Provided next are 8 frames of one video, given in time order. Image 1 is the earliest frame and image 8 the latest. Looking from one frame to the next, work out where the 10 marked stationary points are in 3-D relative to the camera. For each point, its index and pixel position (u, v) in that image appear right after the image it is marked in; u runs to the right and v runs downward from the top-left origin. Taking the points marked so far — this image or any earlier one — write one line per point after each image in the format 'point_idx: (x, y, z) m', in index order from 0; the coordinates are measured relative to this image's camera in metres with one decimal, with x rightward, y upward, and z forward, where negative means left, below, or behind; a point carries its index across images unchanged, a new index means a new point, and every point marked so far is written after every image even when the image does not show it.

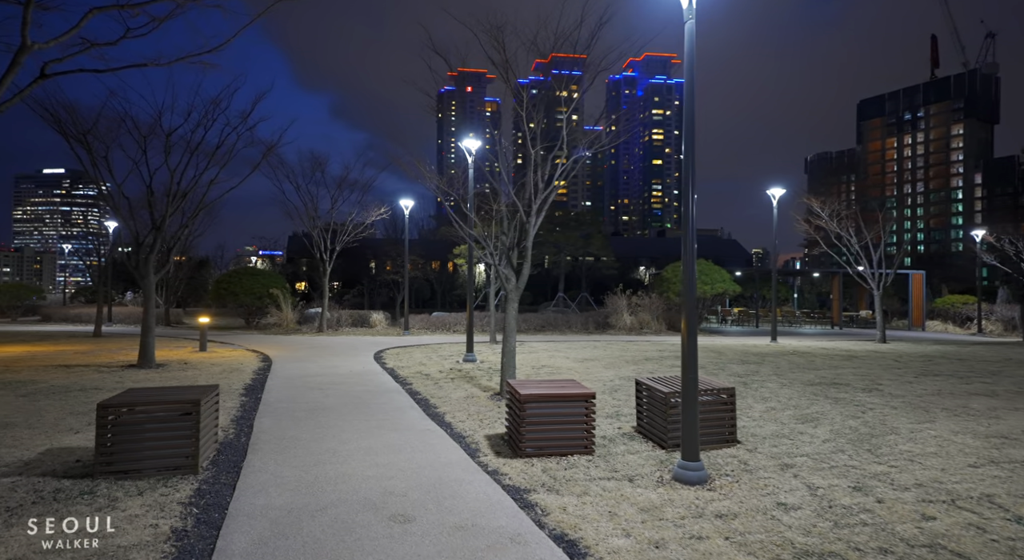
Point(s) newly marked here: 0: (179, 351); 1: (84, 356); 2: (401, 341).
0: (-7.8, -1.7, +14.6) m
1: (-9.1, -1.6, +13.4) m
2: (-3.3, -1.8, +18.9) m
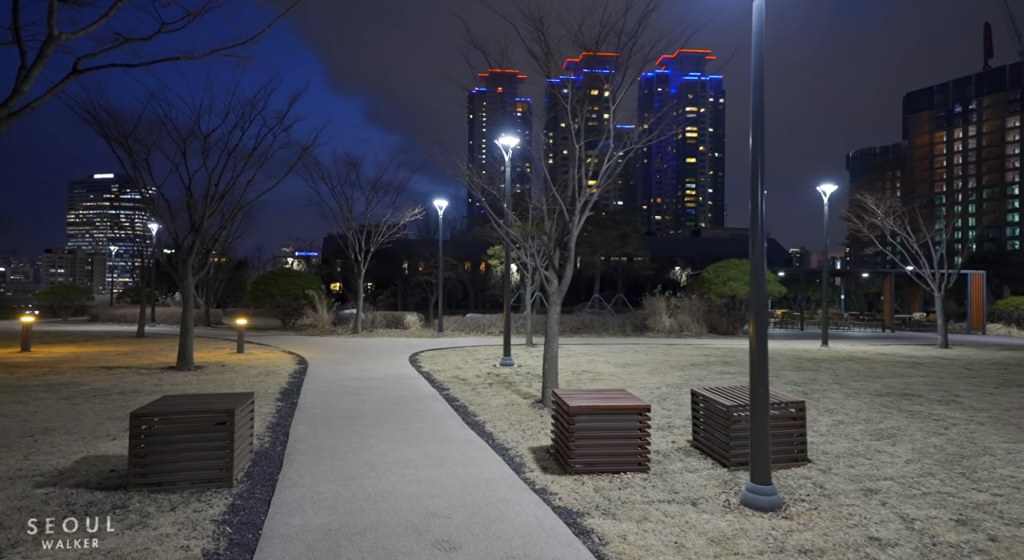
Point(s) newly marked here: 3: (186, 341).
0: (-6.9, -1.7, +14.6) m
1: (-8.3, -1.6, +13.4) m
2: (-2.2, -1.9, +18.6) m
3: (-6.2, -1.2, +11.9) m
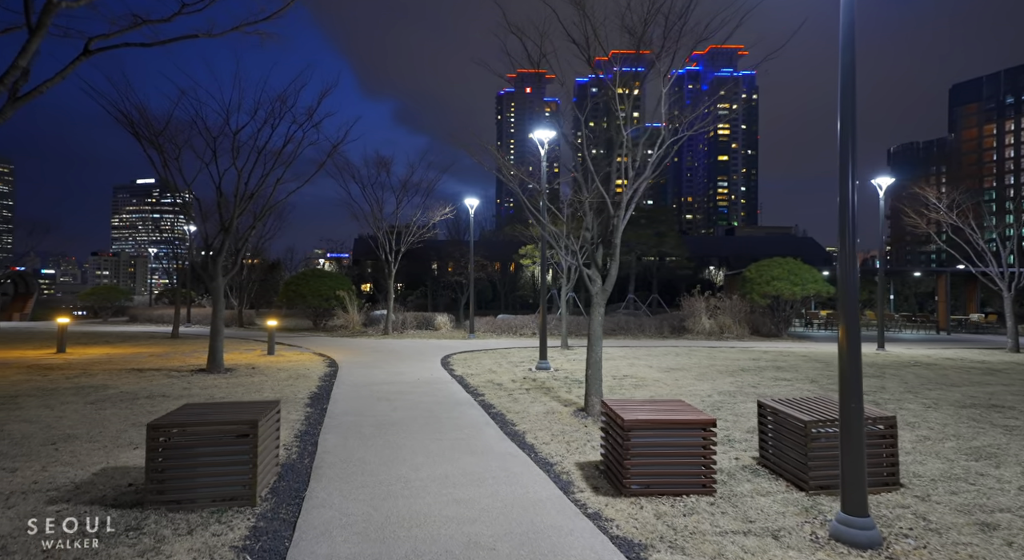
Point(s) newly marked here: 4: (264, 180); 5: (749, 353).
0: (-6.1, -1.7, +14.3) m
1: (-7.5, -1.6, +13.3) m
2: (-1.3, -1.9, +18.2) m
3: (-5.5, -1.2, +11.7) m
4: (-5.0, +2.1, +12.8) m
5: (+5.4, -1.7, +14.4) m
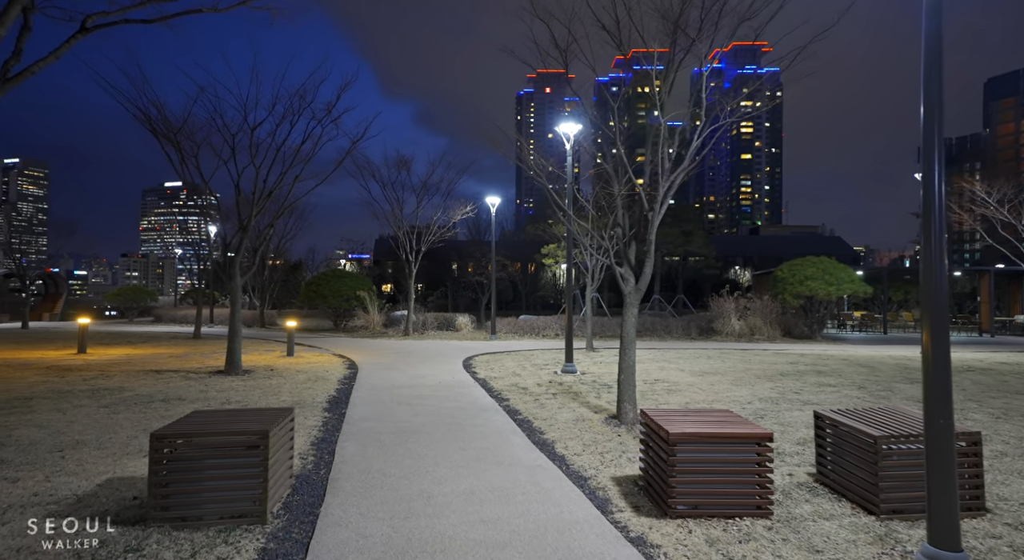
0: (-5.5, -1.7, +14.1) m
1: (-7.0, -1.6, +13.1) m
2: (-0.6, -1.9, +17.7) m
3: (-5.1, -1.2, +11.4) m
4: (-4.6, +2.1, +12.5) m
5: (+6.0, -1.7, +13.7) m
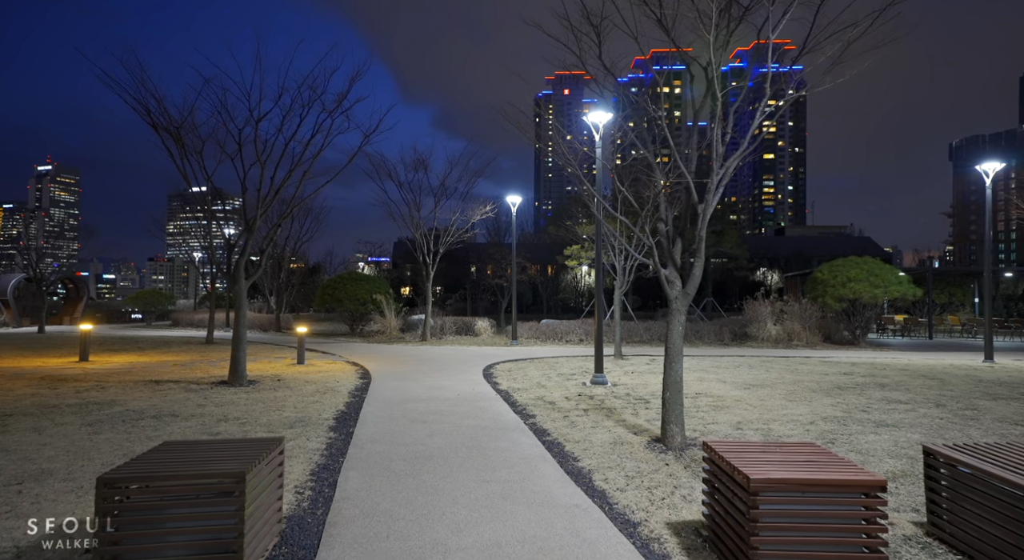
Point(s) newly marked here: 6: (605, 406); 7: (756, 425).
0: (-5.0, -1.8, +13.3) m
1: (-6.6, -1.7, +12.3) m
2: (0.0, -2.0, +16.8) m
3: (-4.7, -1.2, +10.6) m
4: (-4.1, +2.0, +11.7) m
5: (+6.4, -1.7, +12.6) m
6: (+1.3, -1.8, +9.0) m
7: (+2.9, -1.7, +7.4) m
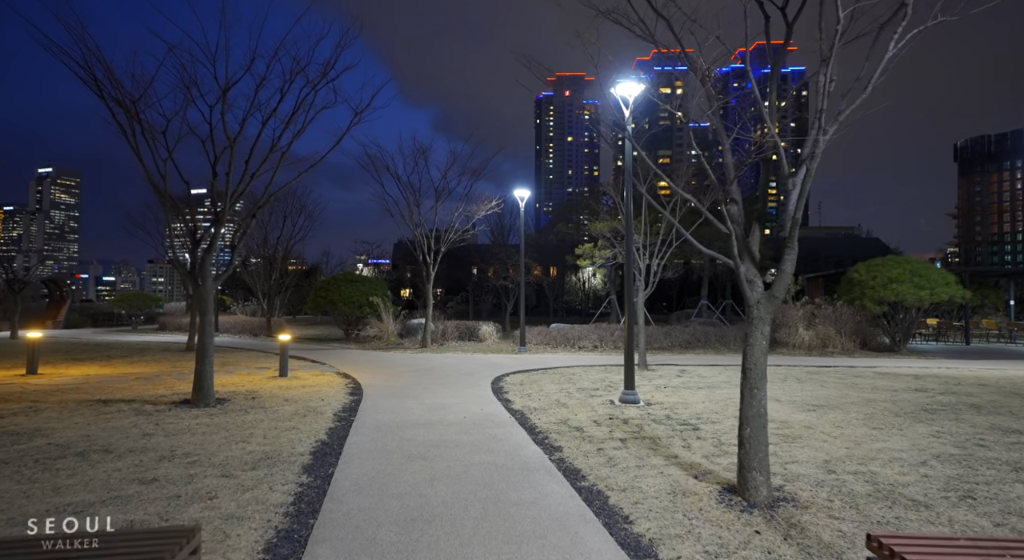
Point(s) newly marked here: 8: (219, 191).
0: (-4.8, -1.8, +11.6) m
1: (-6.3, -1.7, +10.7) m
2: (+0.3, -2.0, +15.1) m
3: (-4.4, -1.2, +9.0) m
4: (-3.9, +2.0, +10.1) m
5: (+6.7, -1.7, +10.9) m
6: (+1.5, -1.8, +7.3) m
7: (+3.1, -1.7, +5.7) m
8: (-4.5, +1.3, +9.7) m
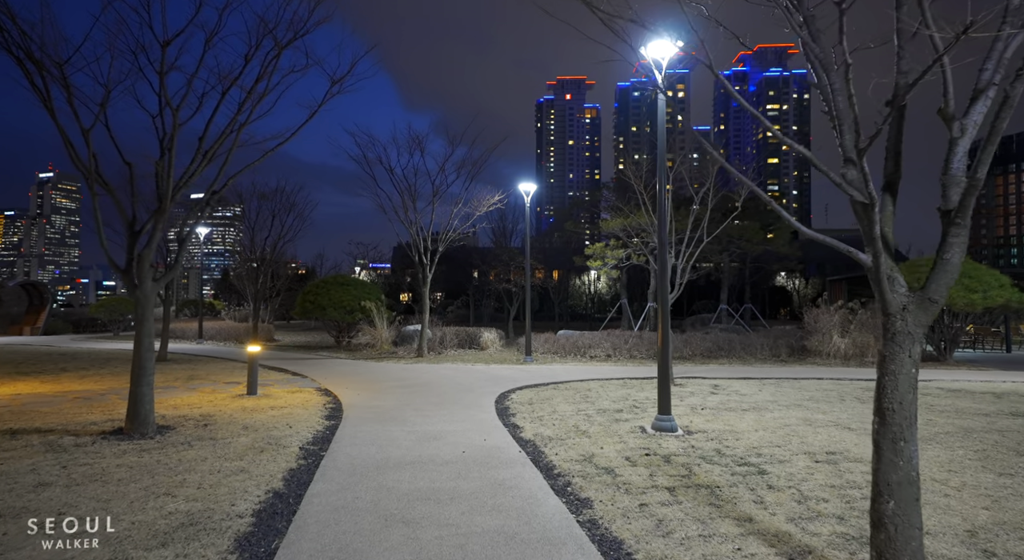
0: (-4.7, -1.8, +9.9) m
1: (-6.2, -1.8, +9.0) m
2: (+0.4, -2.0, +13.4) m
3: (-4.3, -1.2, +7.2) m
4: (-3.8, +2.0, +8.4) m
5: (+6.8, -1.7, +9.2) m
6: (+1.6, -1.8, +5.6) m
7: (+3.2, -1.7, +4.0) m
8: (-4.4, +1.3, +8.0) m
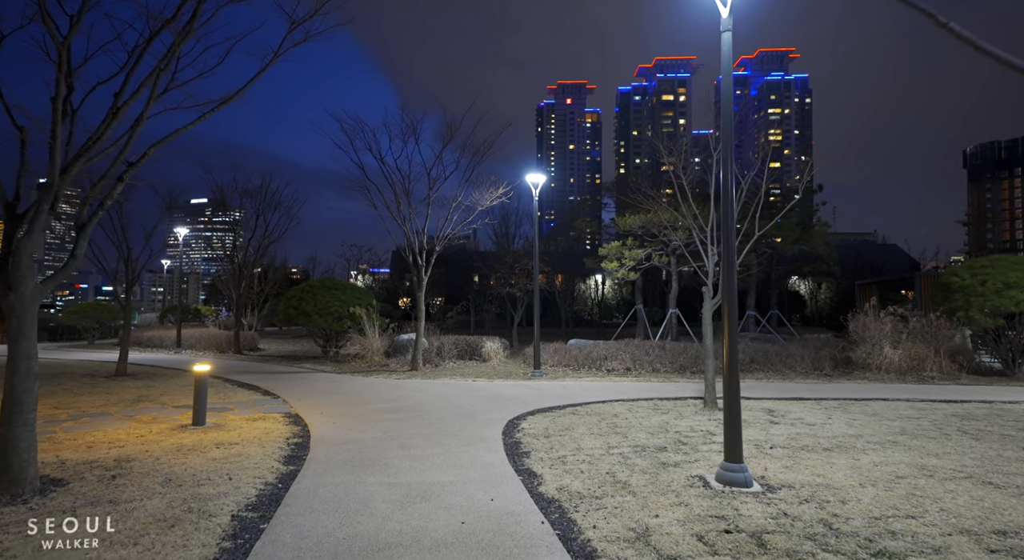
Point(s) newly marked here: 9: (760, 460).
0: (-4.5, -1.9, +7.9) m
1: (-6.1, -1.8, +6.9) m
2: (+0.5, -2.1, +11.4) m
3: (-4.2, -1.3, +5.2) m
4: (-3.6, +2.0, +6.4) m
5: (+6.9, -1.8, +7.2) m
6: (+1.8, -1.8, +3.6) m
7: (+3.4, -1.7, +2.0) m
8: (-4.3, +1.3, +6.0) m
9: (+2.6, -1.8, +6.5) m
